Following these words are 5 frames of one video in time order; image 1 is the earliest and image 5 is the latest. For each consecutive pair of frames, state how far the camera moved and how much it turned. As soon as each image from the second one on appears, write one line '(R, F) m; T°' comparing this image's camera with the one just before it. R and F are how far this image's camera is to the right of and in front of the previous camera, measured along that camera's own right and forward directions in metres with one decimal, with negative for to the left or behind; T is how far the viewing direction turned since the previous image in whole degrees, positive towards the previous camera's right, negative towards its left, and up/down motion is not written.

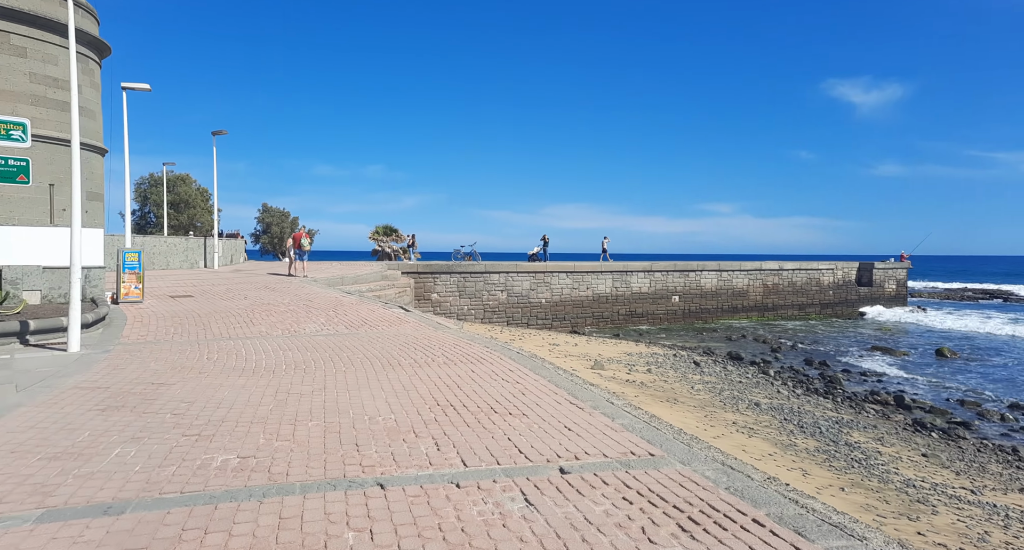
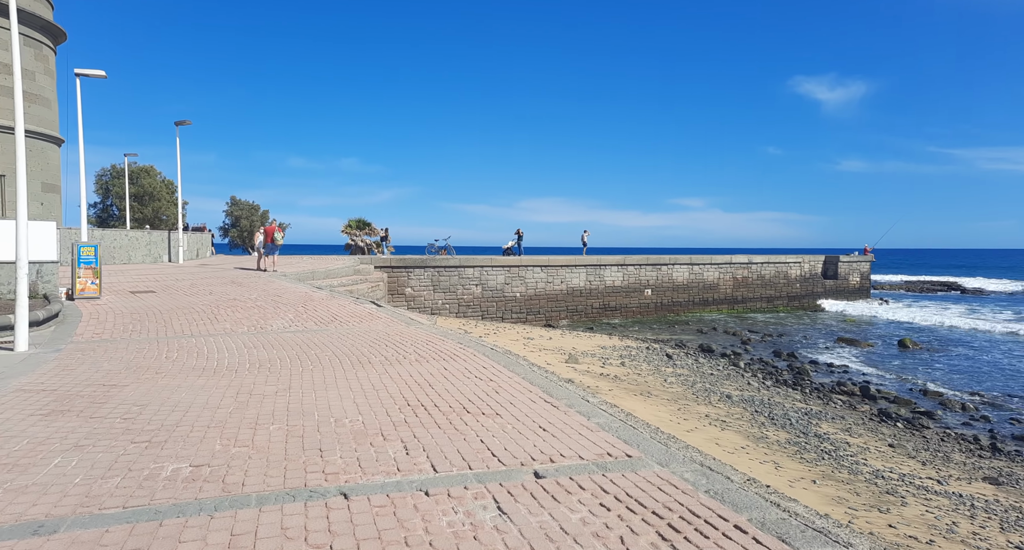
(0.0, +0.2) m; +2°
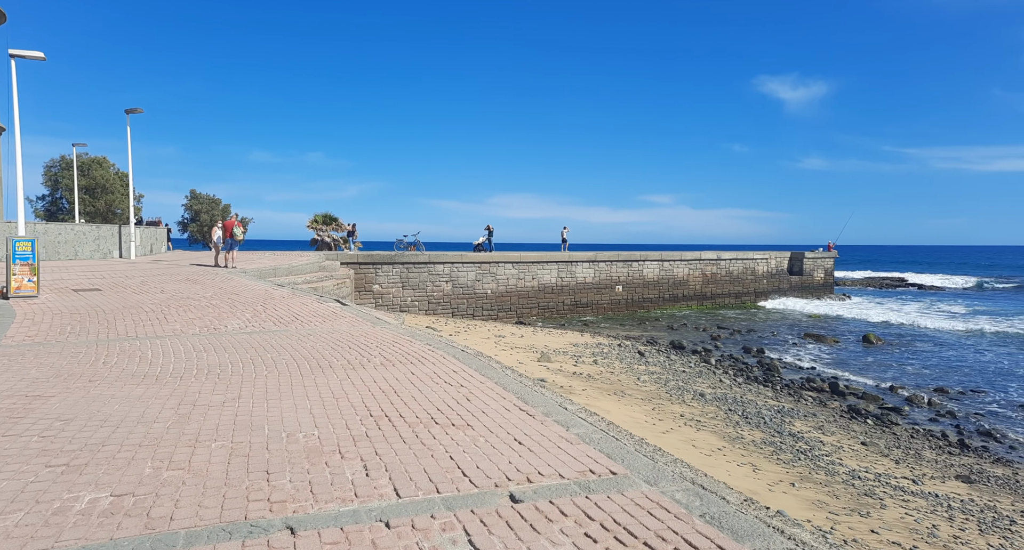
(0.0, +0.4) m; +3°
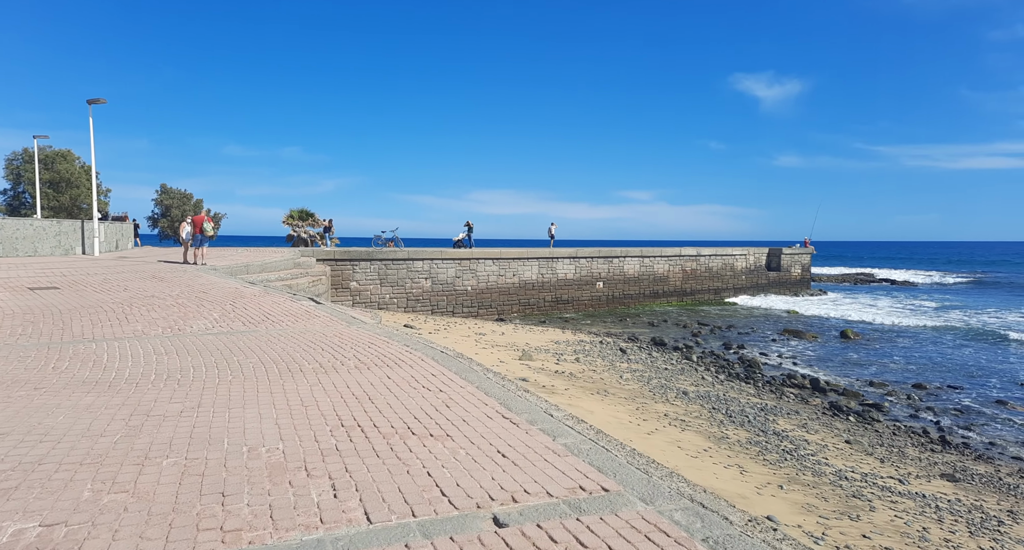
(0.0, +0.3) m; +2°
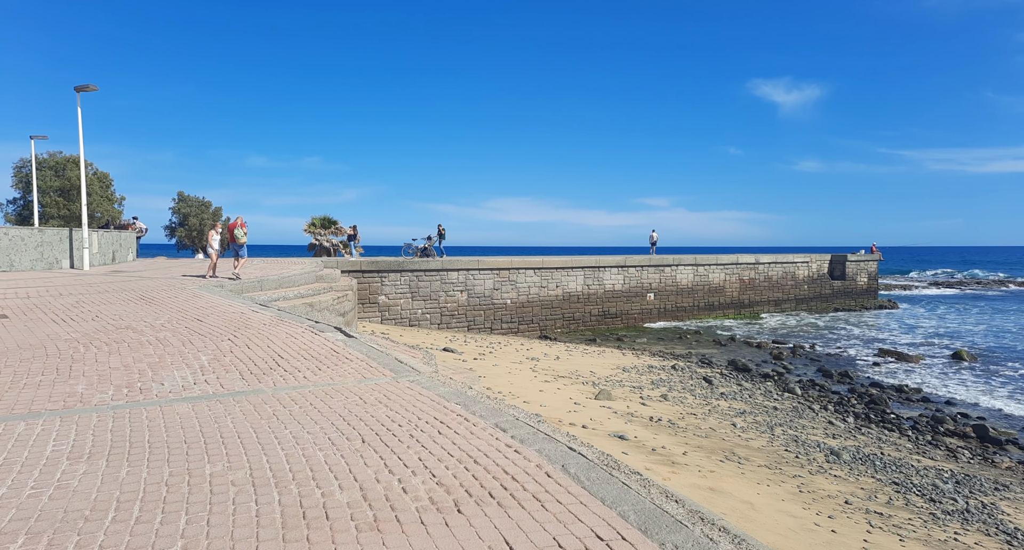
(-1.0, +2.9) m; -2°
